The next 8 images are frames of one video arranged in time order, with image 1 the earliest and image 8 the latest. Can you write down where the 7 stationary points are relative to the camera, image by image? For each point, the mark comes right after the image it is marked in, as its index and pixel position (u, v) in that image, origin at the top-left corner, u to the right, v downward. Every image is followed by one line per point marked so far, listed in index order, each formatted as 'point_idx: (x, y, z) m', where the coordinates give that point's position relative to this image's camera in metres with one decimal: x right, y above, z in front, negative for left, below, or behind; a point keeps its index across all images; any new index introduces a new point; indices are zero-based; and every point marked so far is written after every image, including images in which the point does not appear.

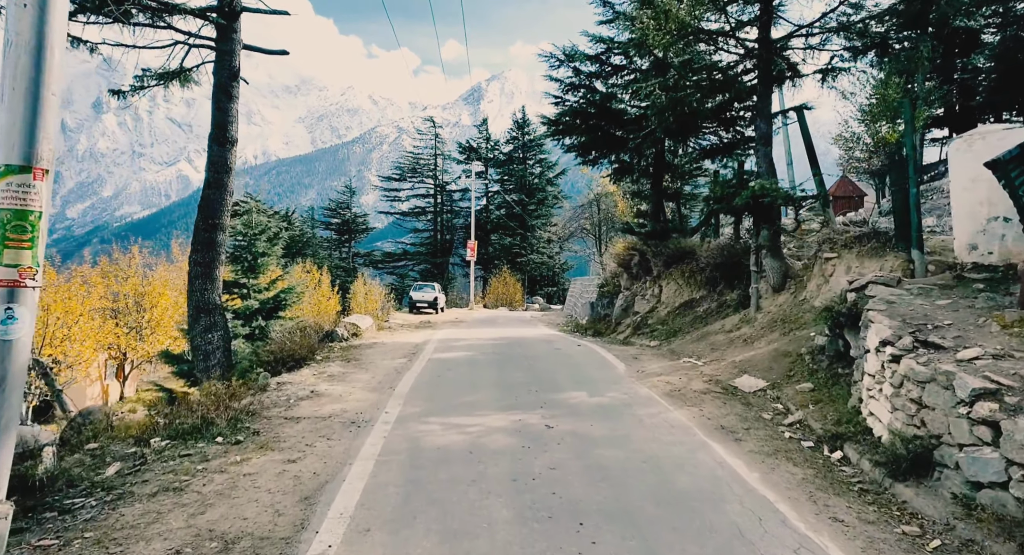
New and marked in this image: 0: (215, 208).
0: (-5.3, +1.2, +13.6) m
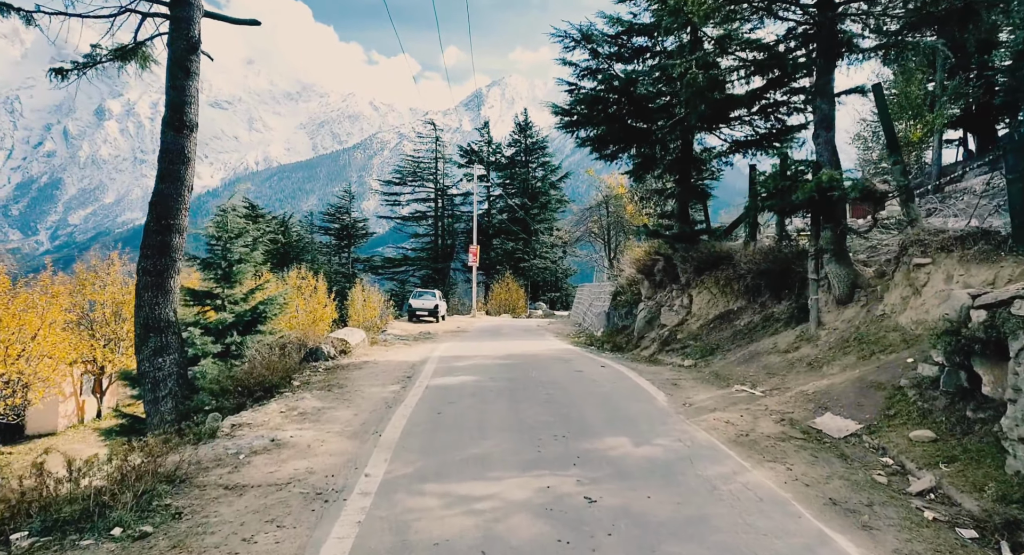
0: (-5.1, +1.1, +11.3) m
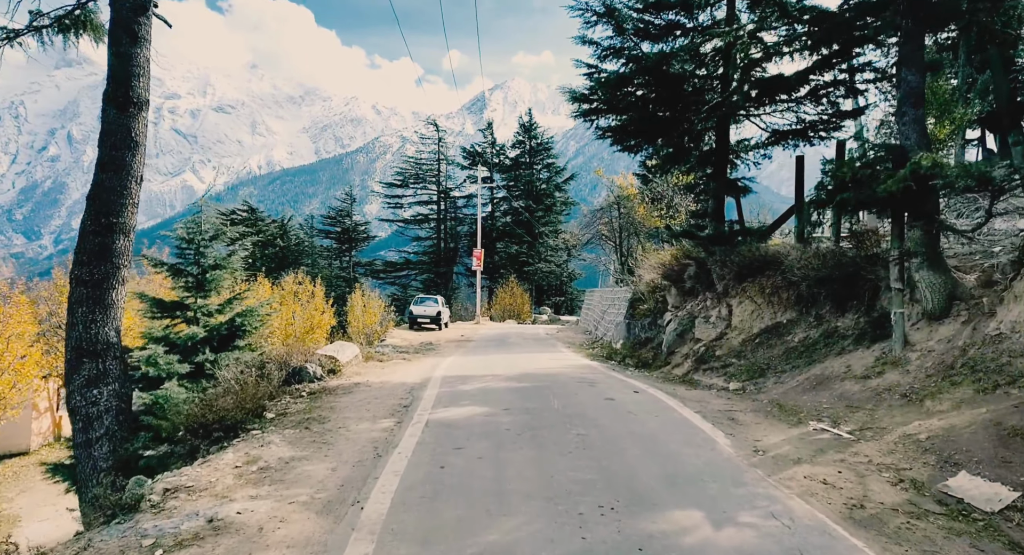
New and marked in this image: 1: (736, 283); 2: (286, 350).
0: (-4.8, +0.9, +9.2) m
1: (+4.6, -0.1, +15.6) m
2: (-4.4, -1.5, +14.7) m
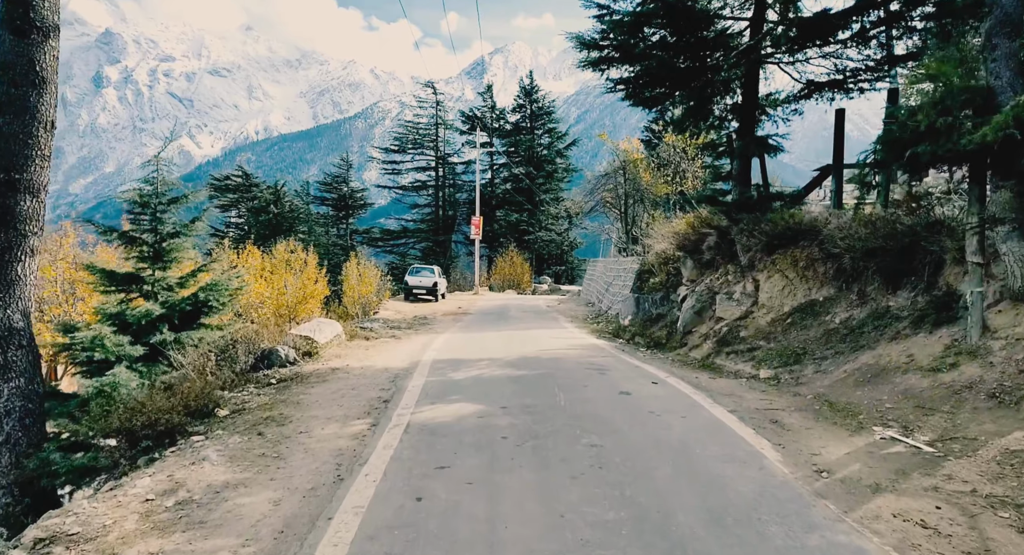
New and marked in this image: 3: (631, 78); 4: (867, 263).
0: (-4.8, +1.2, +7.4) m
1: (+4.6, +0.4, +13.8) m
2: (-4.4, -0.9, +13.1) m
3: (+2.4, +4.0, +15.2) m
4: (+5.3, +0.2, +11.3) m
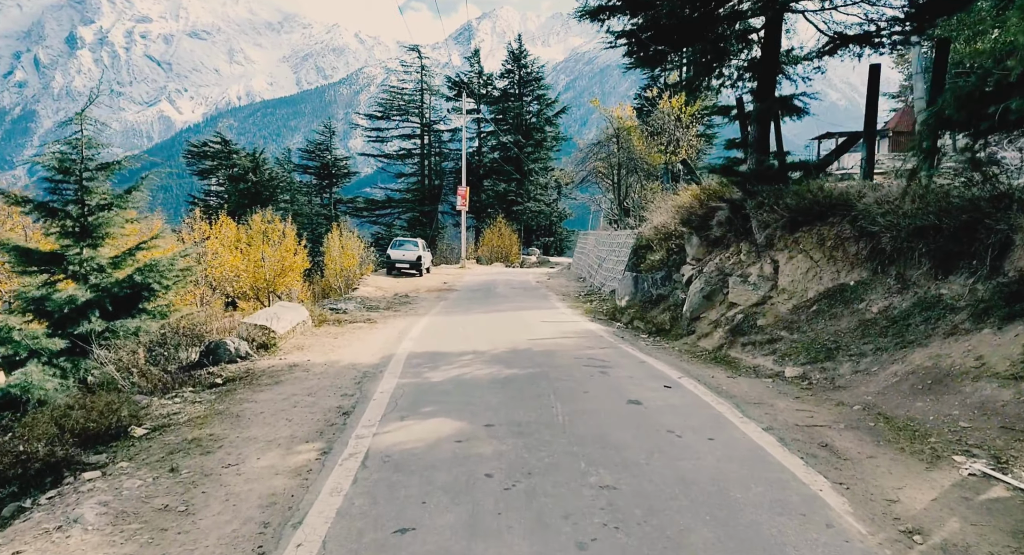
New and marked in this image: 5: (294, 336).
0: (-4.9, +1.3, +5.6) m
1: (+4.4, +0.7, +12.2) m
2: (-4.6, -0.6, +11.4) m
3: (+2.2, +4.4, +13.5) m
4: (+5.1, +0.4, +9.7) m
5: (-3.5, -0.9, +12.1) m
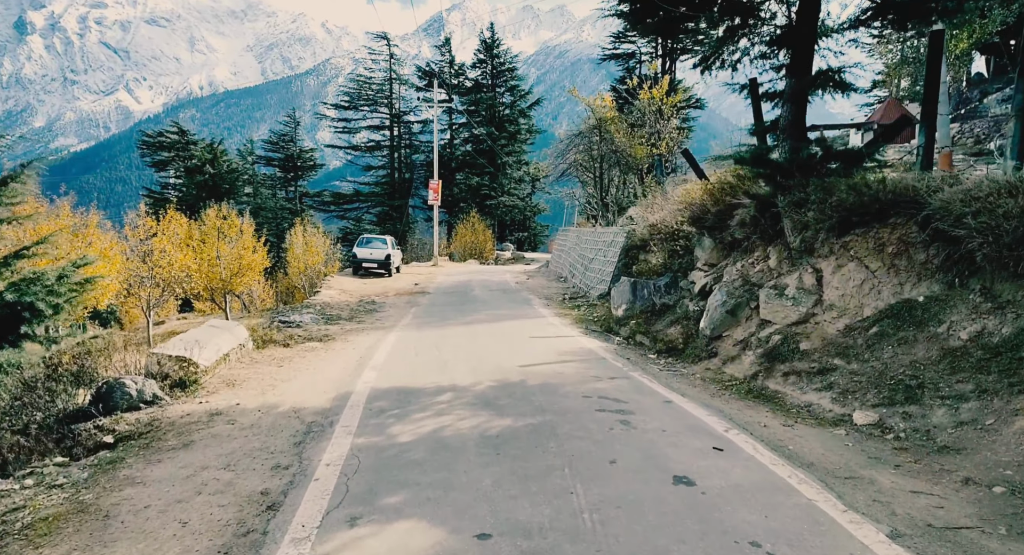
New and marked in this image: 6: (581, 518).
0: (-4.9, +1.1, +3.1) m
1: (+4.2, +0.5, +10.0) m
2: (-4.7, -0.8, +8.9) m
3: (+1.9, +4.2, +11.2) m
4: (+5.0, +0.3, +7.6) m
5: (-3.6, -1.1, +9.7) m
6: (+0.4, -1.5, +4.8) m
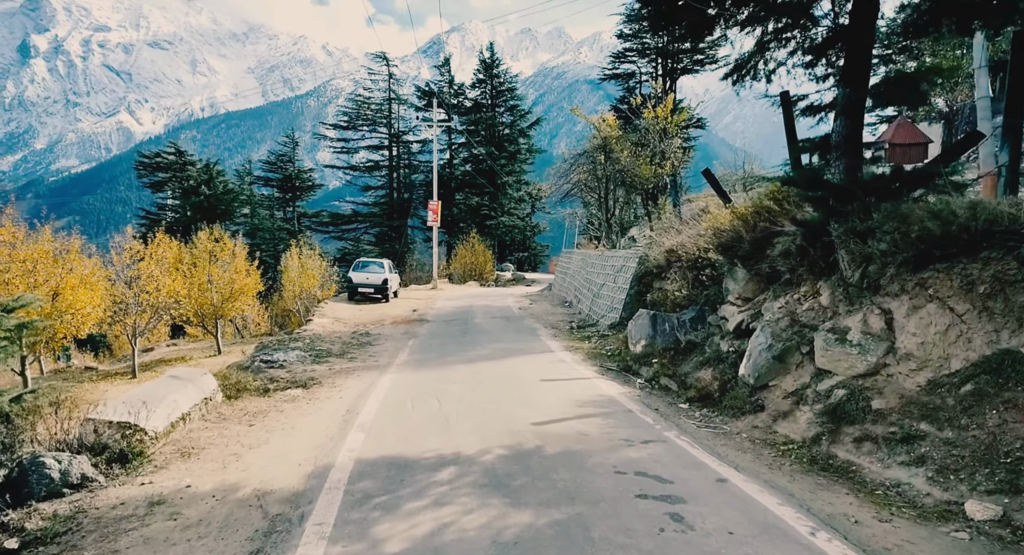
0: (-4.7, +0.7, +1.5) m
1: (+4.4, +0.1, +8.5) m
2: (-4.6, -1.3, +7.2) m
3: (+2.1, +3.7, +9.7) m
4: (+5.2, -0.2, +6.0) m
5: (-3.5, -1.6, +8.1) m
6: (+0.6, -1.9, +3.2) m
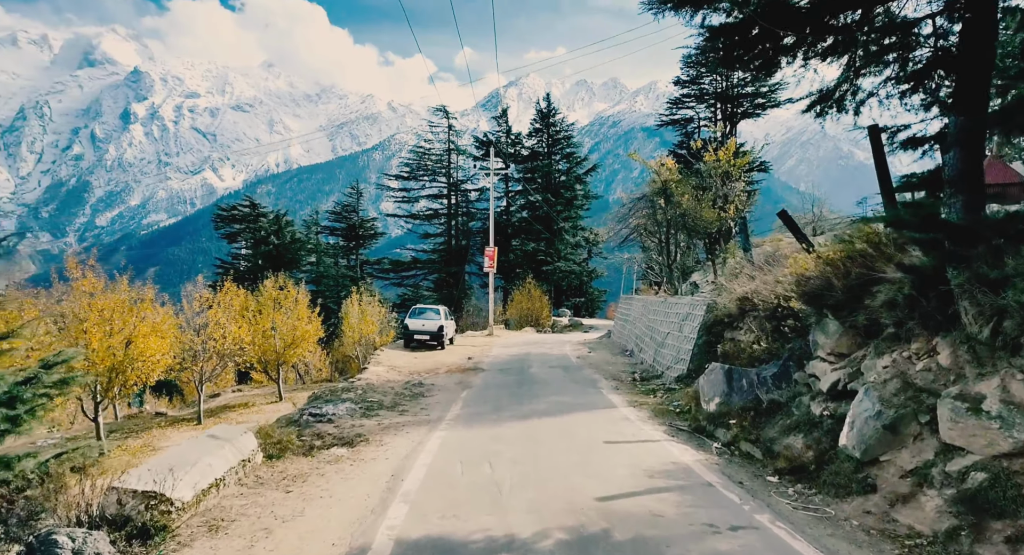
0: (-4.6, +0.6, +0.8) m
1: (+5.0, -0.5, +7.0) m
2: (-4.0, -1.8, +6.3) m
3: (+2.8, +3.1, +8.5) m
4: (+5.6, -0.5, +4.4) m
5: (-2.9, -2.1, +7.0) m
6: (+0.8, -2.1, +1.9) m
